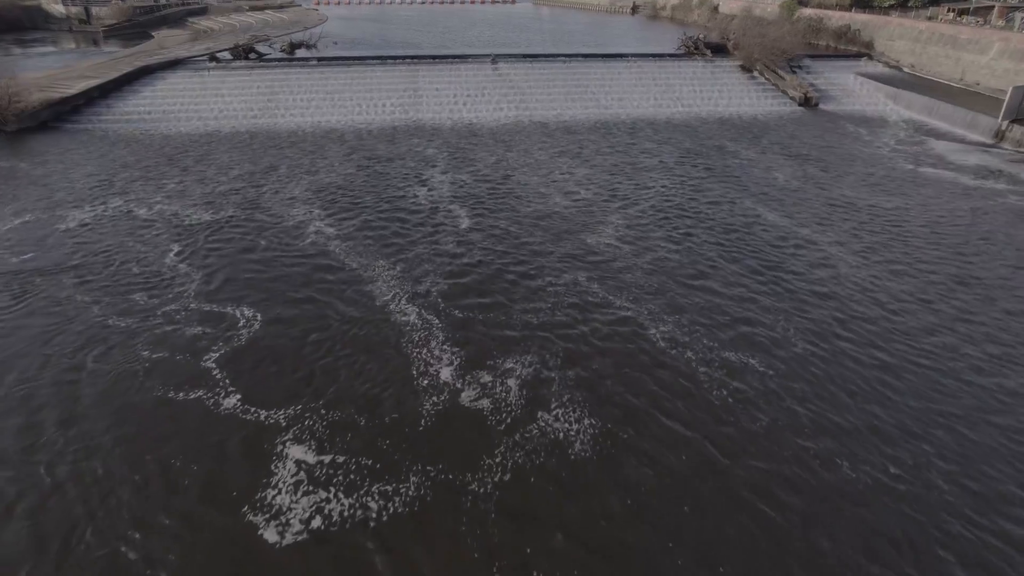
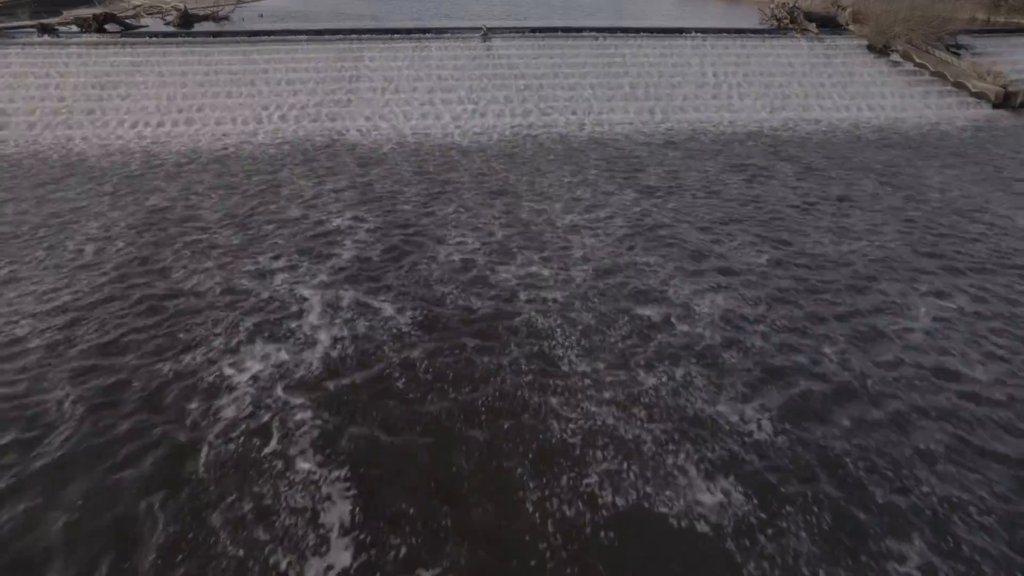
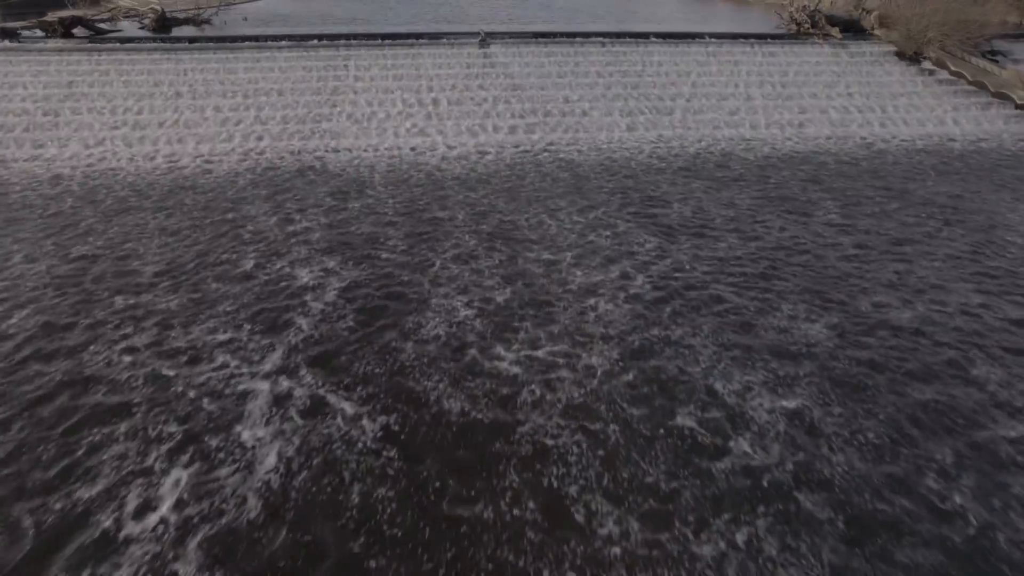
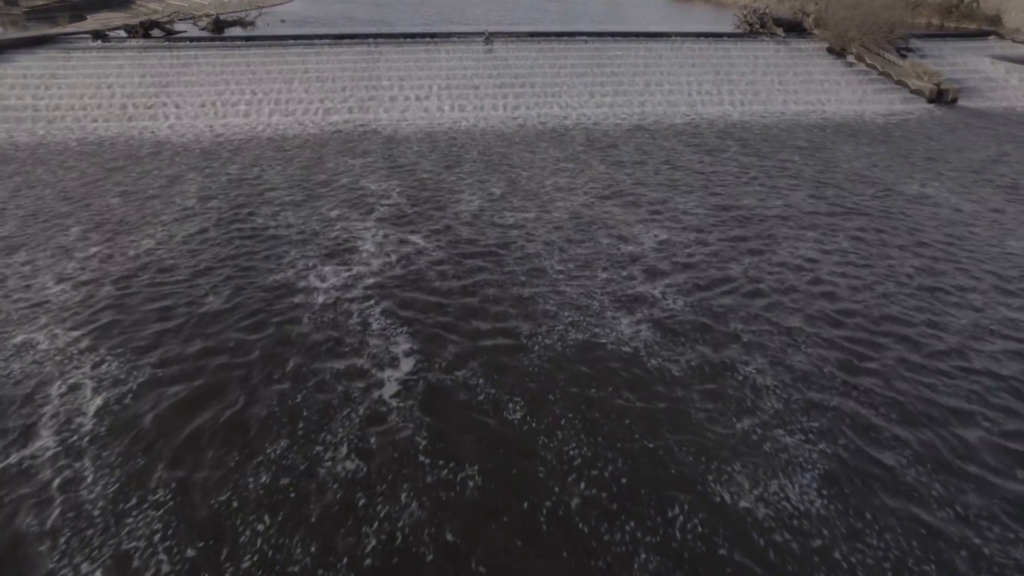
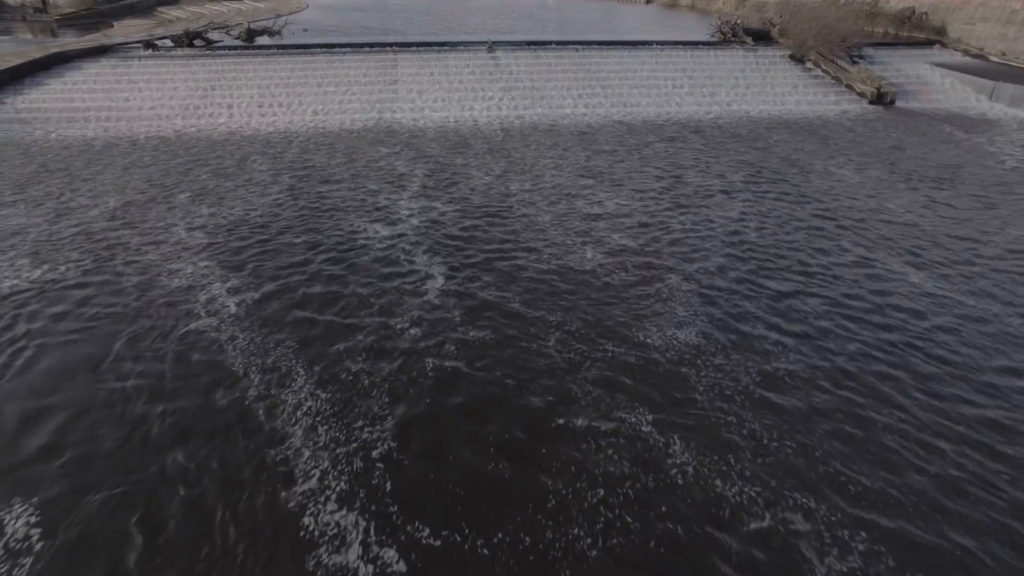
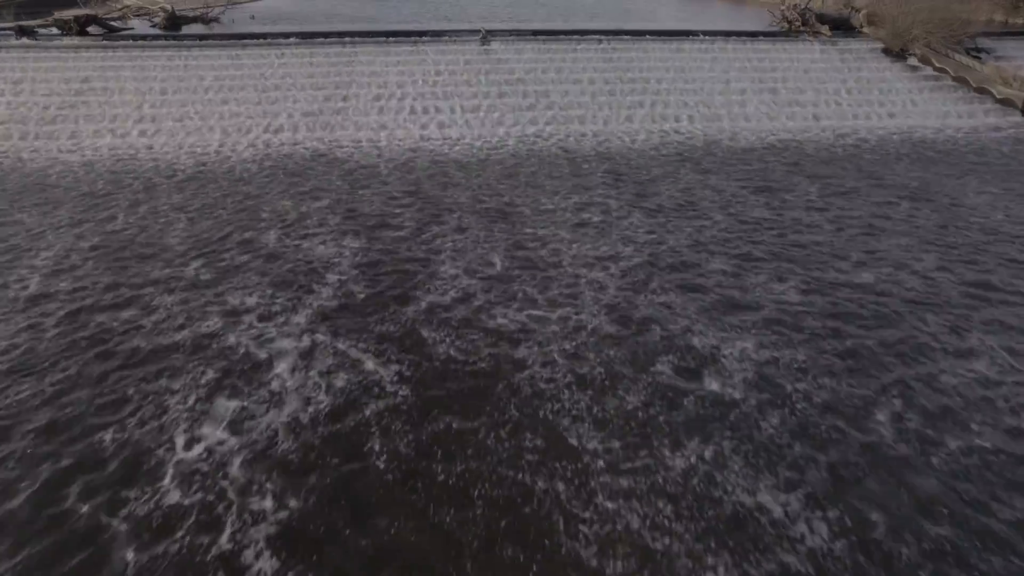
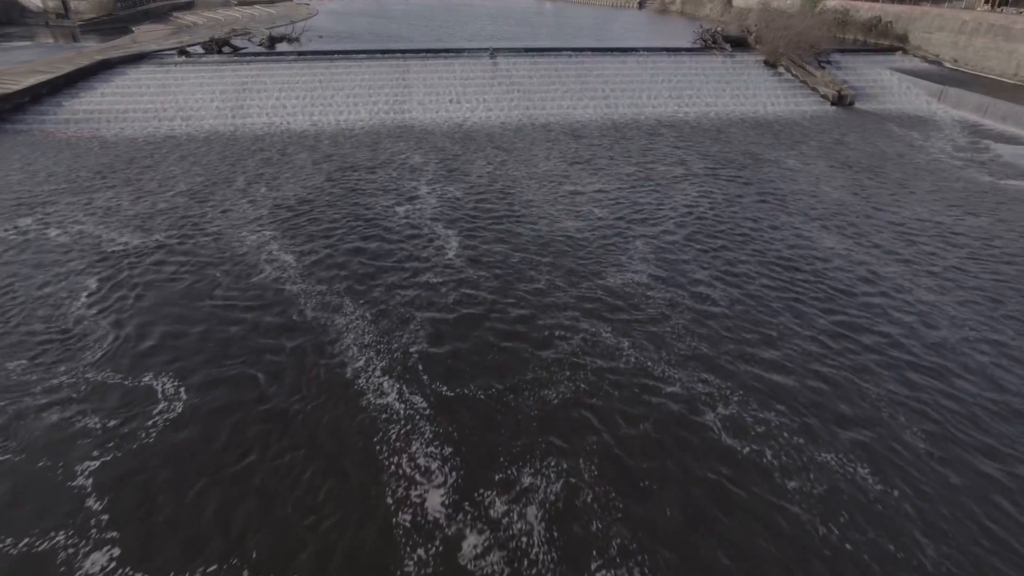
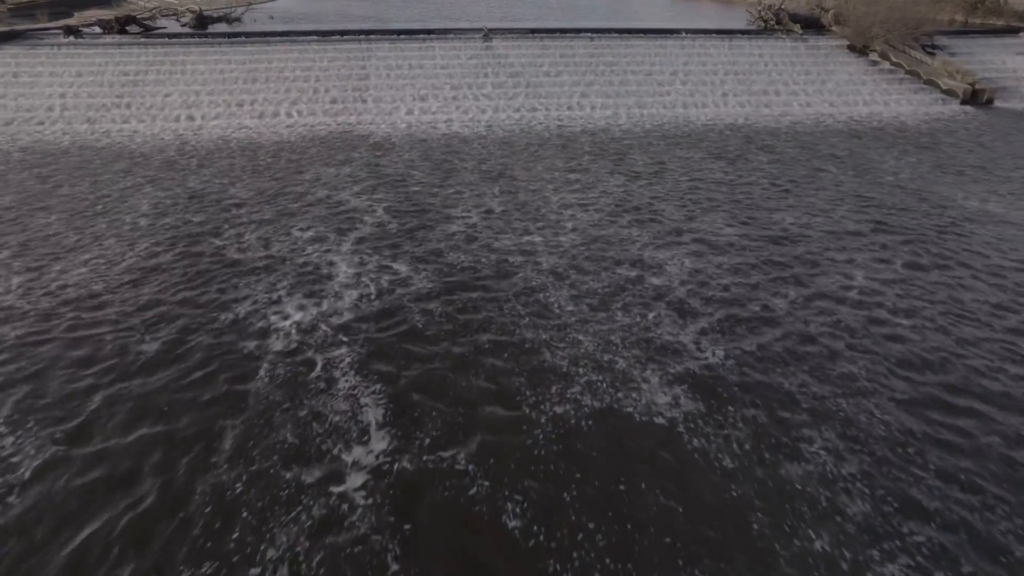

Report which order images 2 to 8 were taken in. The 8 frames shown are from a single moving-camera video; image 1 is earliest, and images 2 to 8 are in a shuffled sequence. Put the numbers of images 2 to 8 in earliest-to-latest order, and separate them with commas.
7, 5, 4, 8, 2, 6, 3
